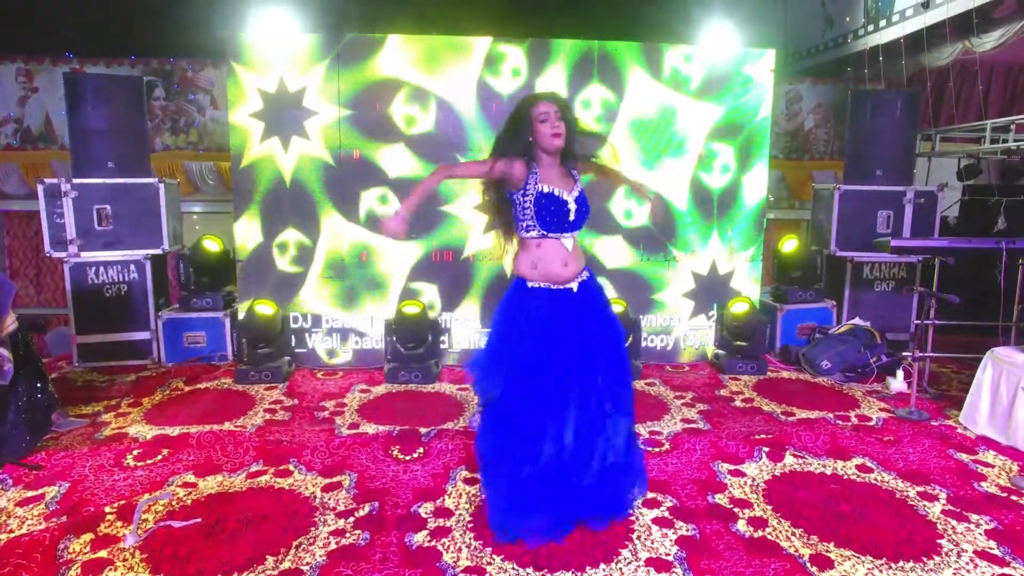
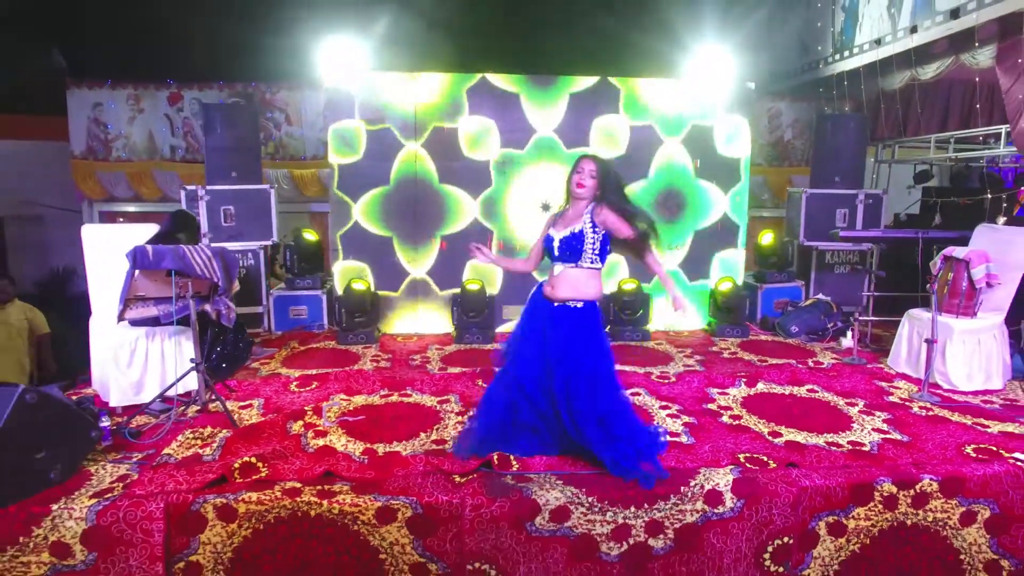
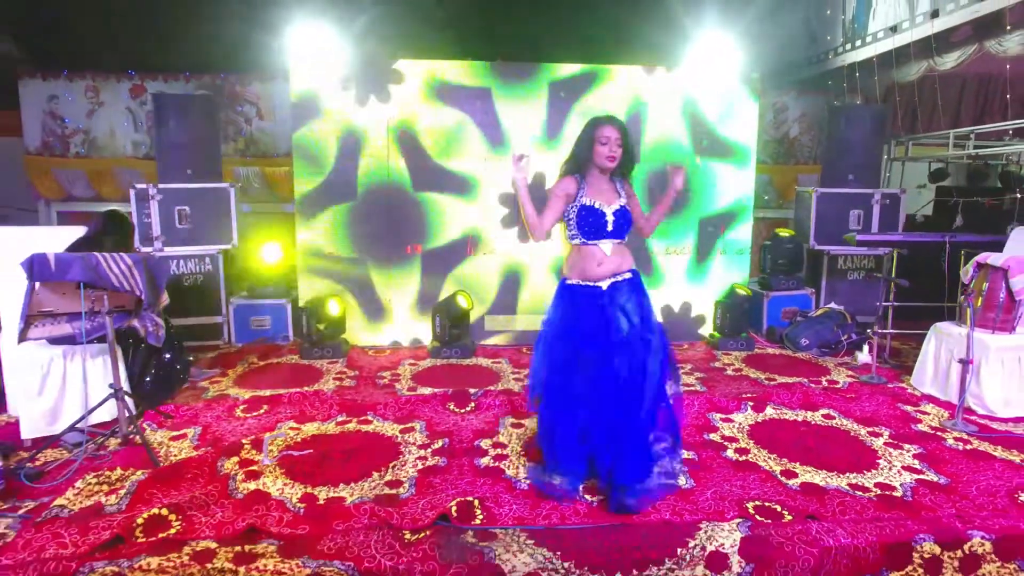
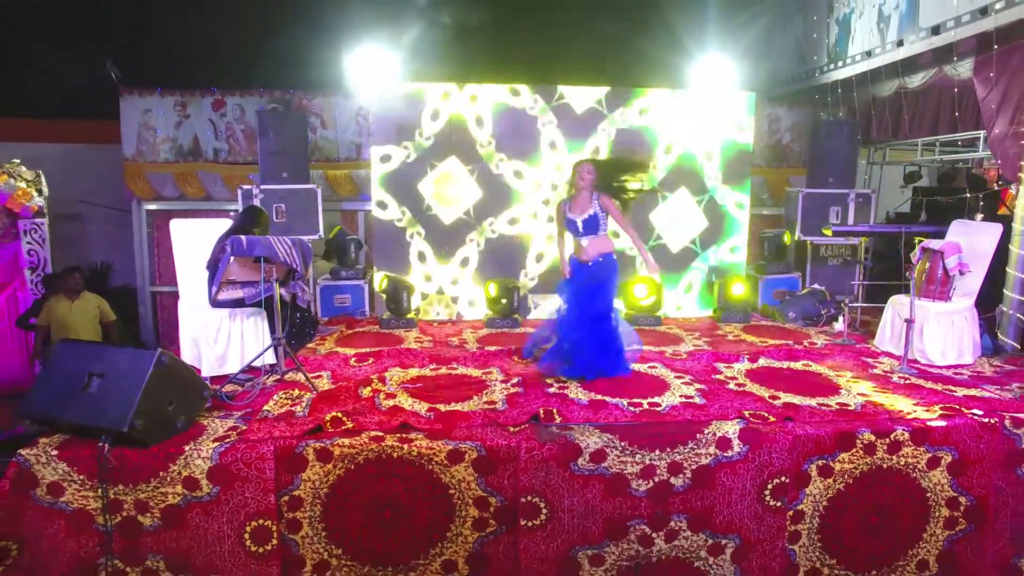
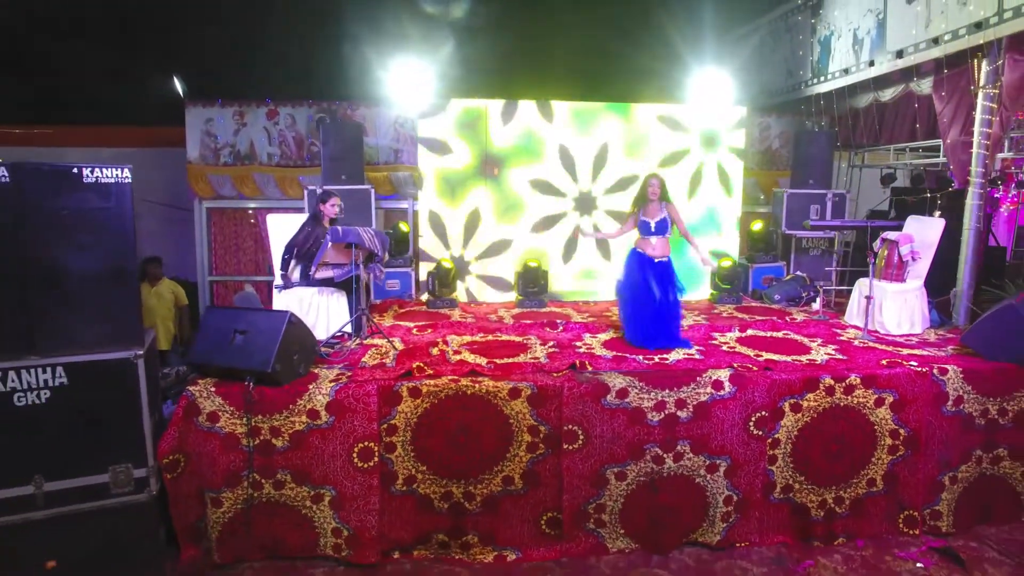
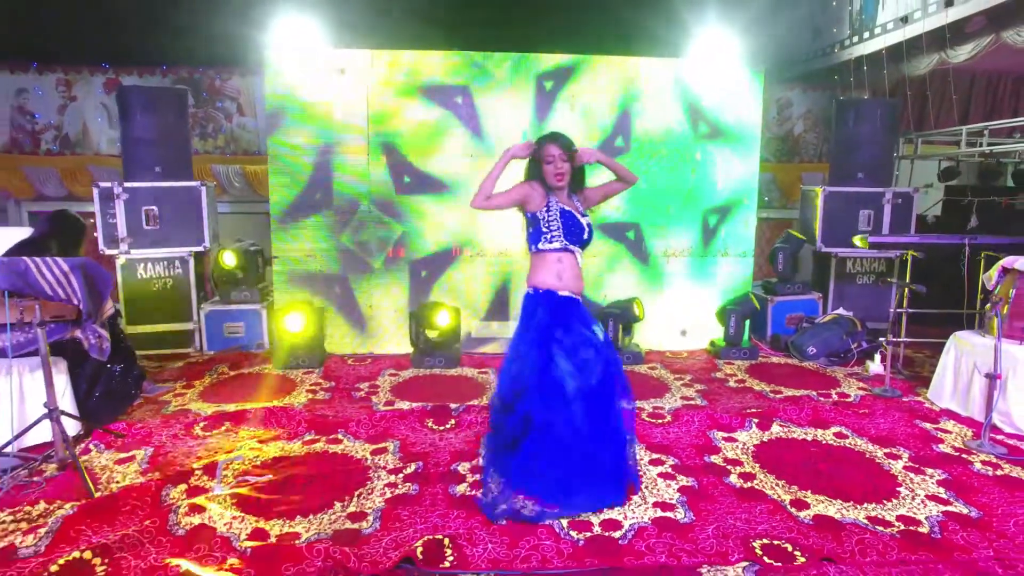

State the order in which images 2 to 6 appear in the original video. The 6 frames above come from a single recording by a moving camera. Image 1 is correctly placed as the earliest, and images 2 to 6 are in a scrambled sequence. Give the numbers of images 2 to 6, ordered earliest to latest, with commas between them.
6, 3, 2, 4, 5
